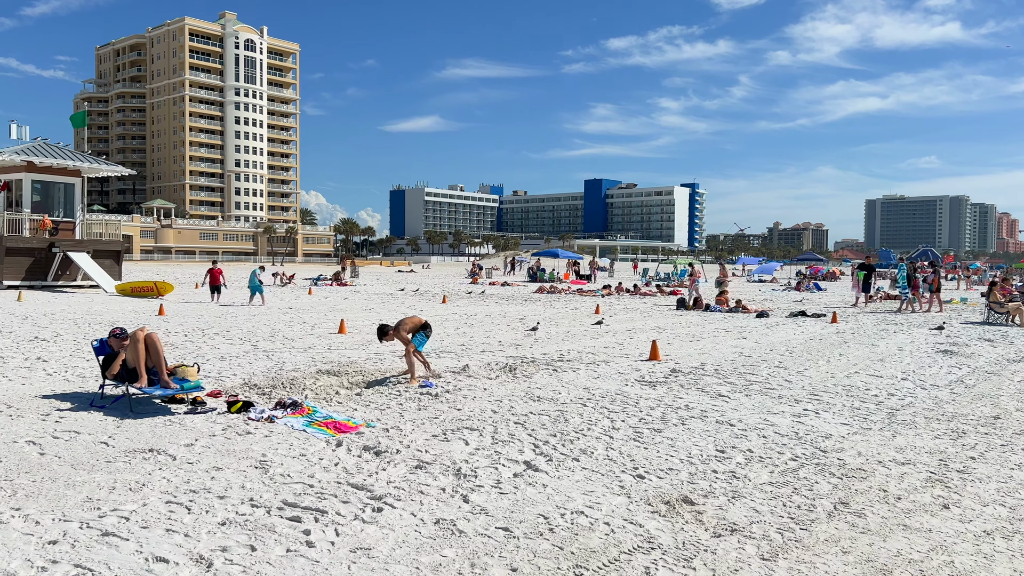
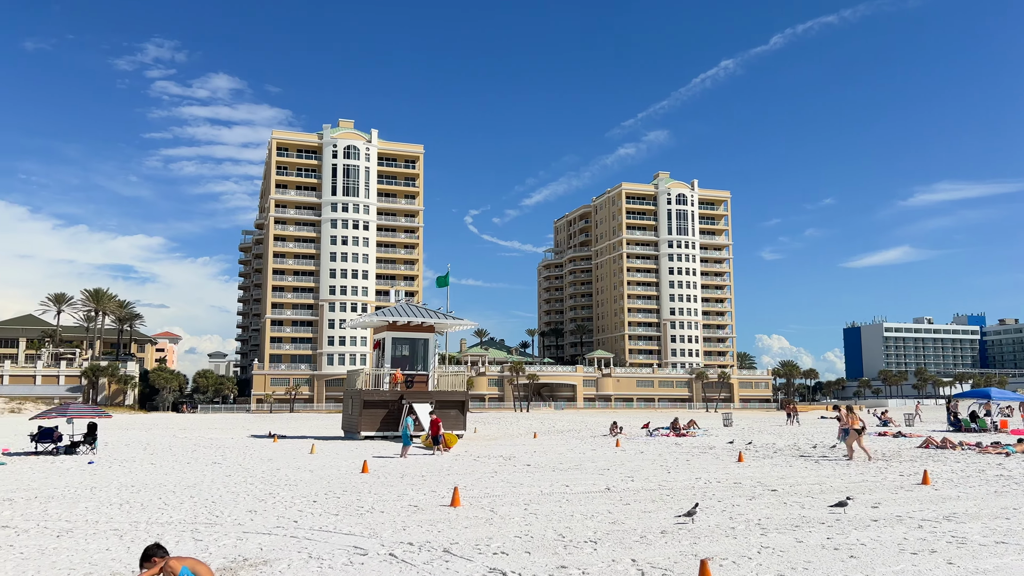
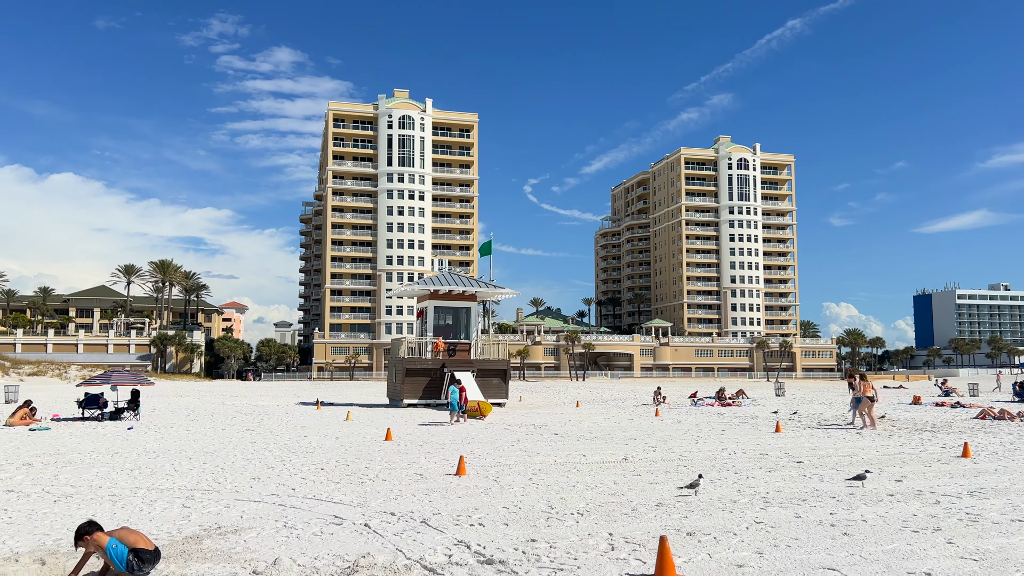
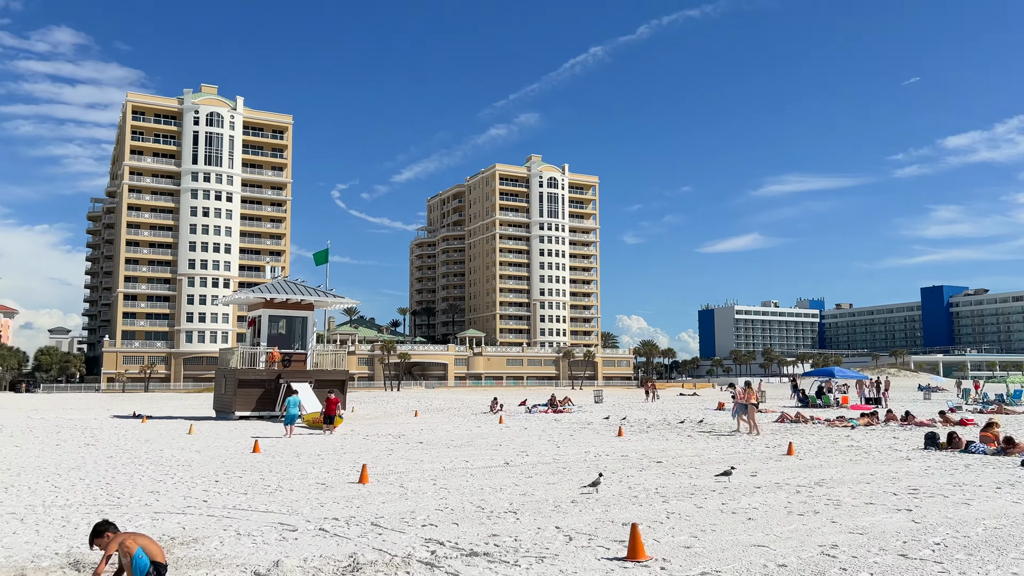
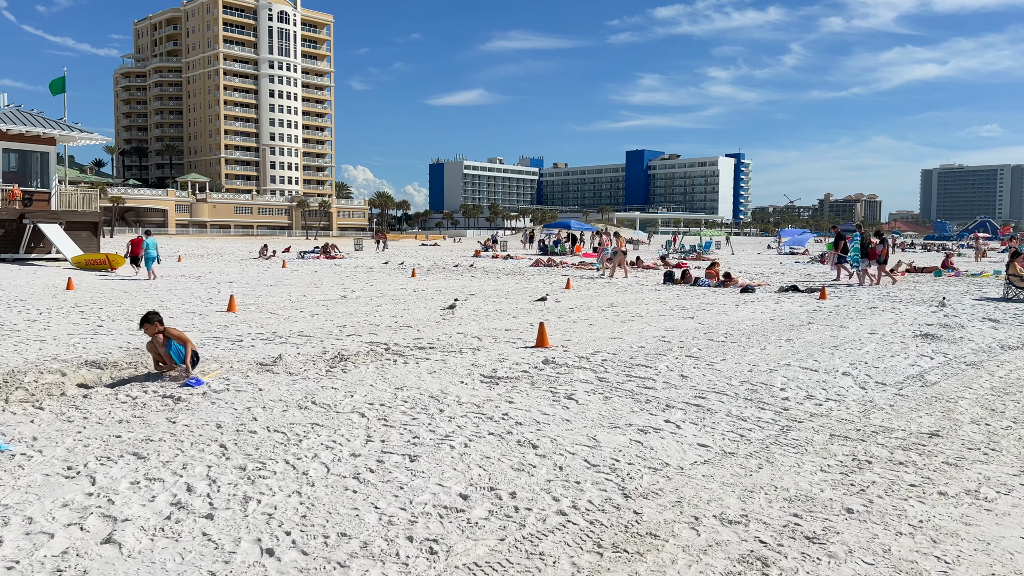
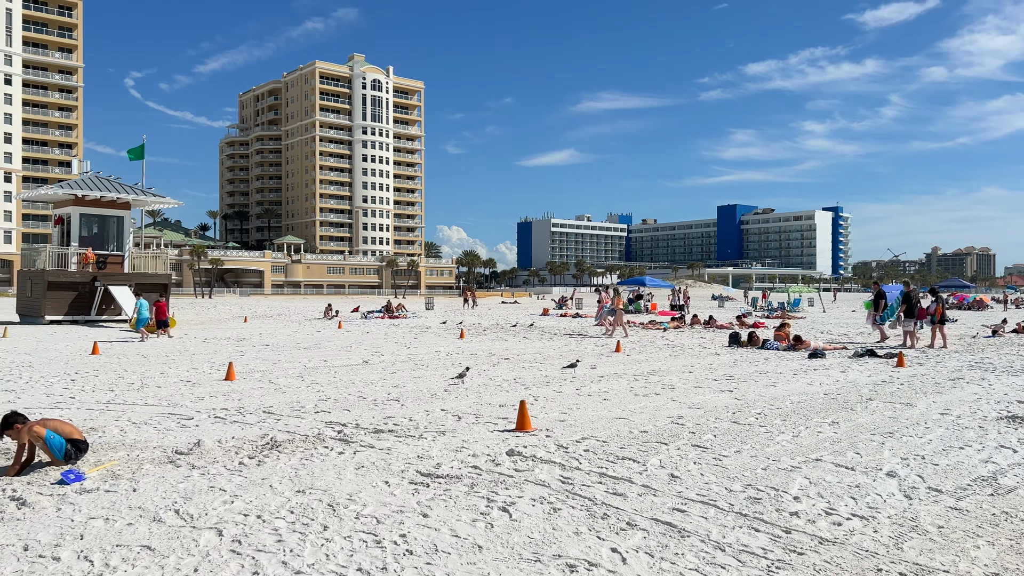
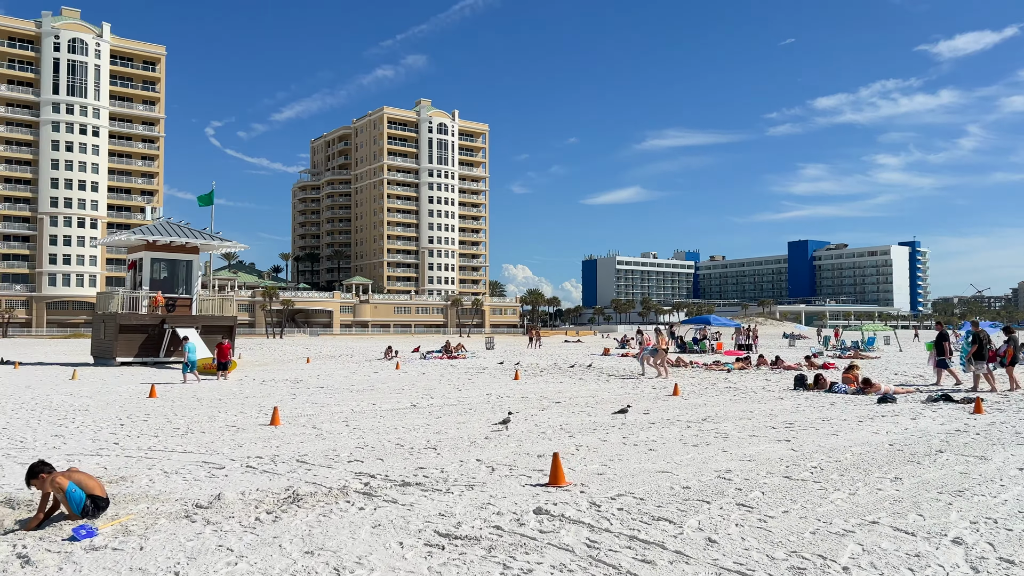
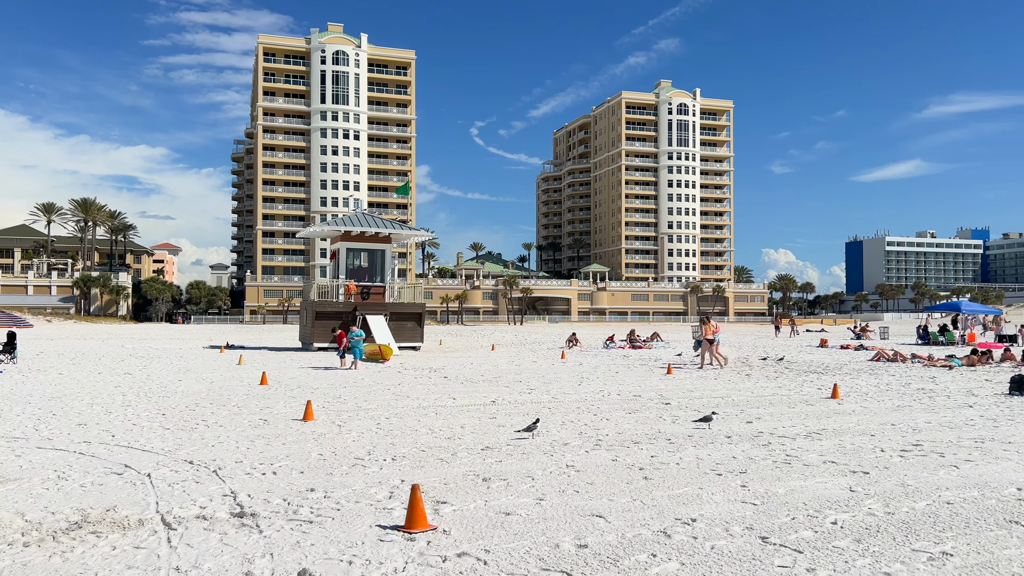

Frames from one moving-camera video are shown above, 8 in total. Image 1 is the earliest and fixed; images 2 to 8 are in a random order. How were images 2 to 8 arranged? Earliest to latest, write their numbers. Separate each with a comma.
5, 6, 7, 4, 2, 3, 8
